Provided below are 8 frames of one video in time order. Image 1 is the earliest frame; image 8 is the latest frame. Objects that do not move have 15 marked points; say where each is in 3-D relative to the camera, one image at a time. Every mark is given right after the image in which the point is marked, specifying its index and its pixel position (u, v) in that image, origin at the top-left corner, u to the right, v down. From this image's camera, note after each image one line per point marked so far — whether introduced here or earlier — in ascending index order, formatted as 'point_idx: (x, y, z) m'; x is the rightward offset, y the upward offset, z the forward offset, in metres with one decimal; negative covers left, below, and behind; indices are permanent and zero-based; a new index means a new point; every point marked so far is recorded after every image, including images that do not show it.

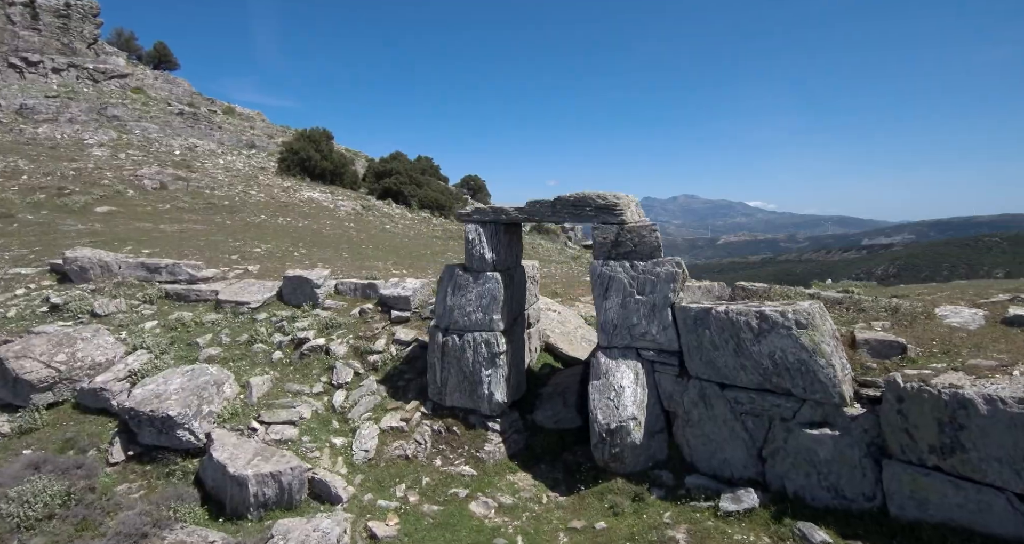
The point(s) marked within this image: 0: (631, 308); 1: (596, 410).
0: (+2.0, -0.6, +8.3) m
1: (+1.4, -2.3, +8.1) m
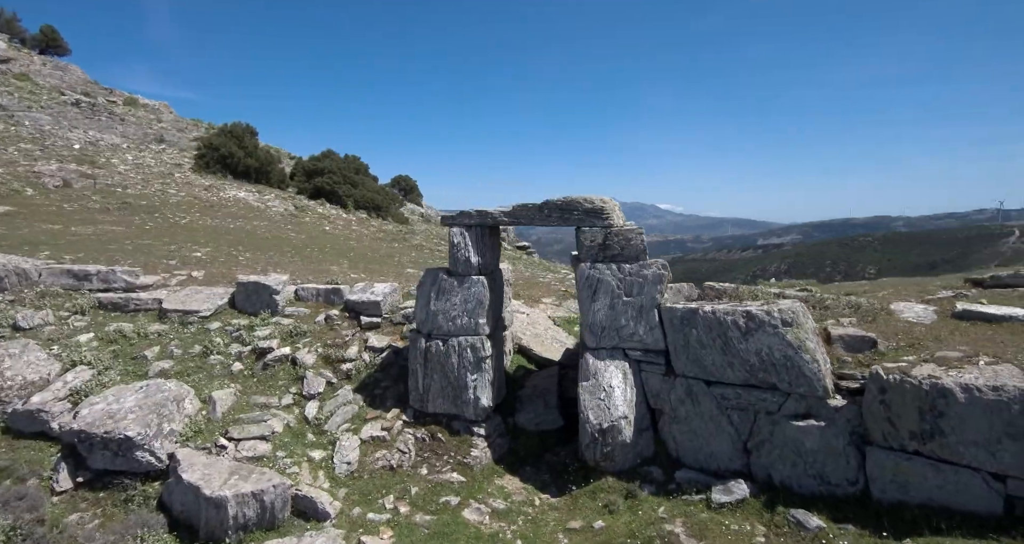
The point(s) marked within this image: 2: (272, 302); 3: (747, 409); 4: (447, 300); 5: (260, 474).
0: (+1.8, -0.6, +8.4) m
1: (+1.2, -2.3, +8.2) m
2: (-6.2, -0.8, +12.8) m
3: (+3.6, -2.1, +7.5) m
4: (-1.2, -0.5, +9.2) m
5: (-3.8, -3.1, +7.6) m
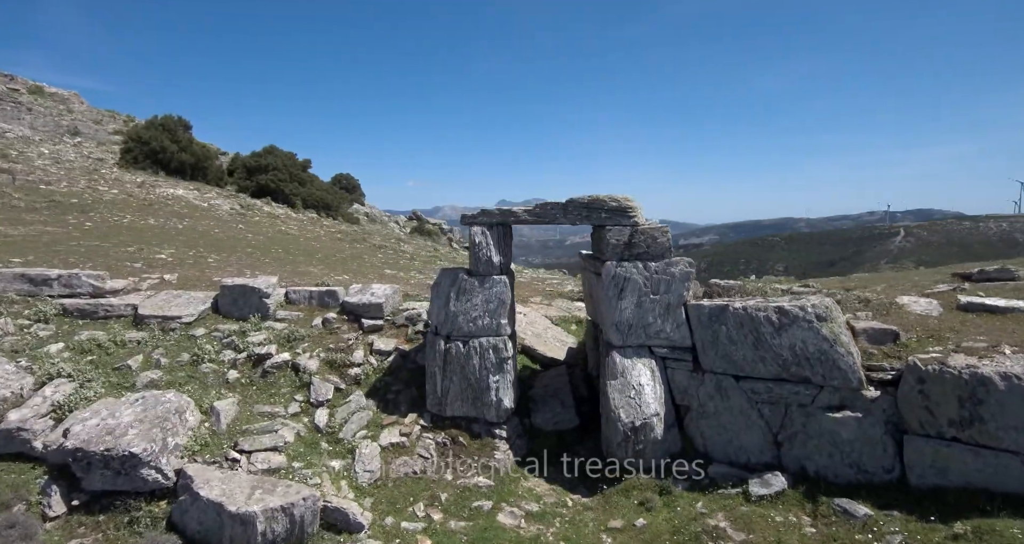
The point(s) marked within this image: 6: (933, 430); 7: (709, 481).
0: (+2.3, -0.6, +8.5) m
1: (+1.8, -2.3, +8.2) m
2: (-6.1, -0.8, +12.0) m
3: (+4.1, -2.0, +7.7) m
4: (-0.8, -0.5, +9.0) m
5: (-3.3, -3.1, +7.1) m
6: (+5.4, -2.0, +6.3) m
7: (+3.1, -3.3, +7.8) m
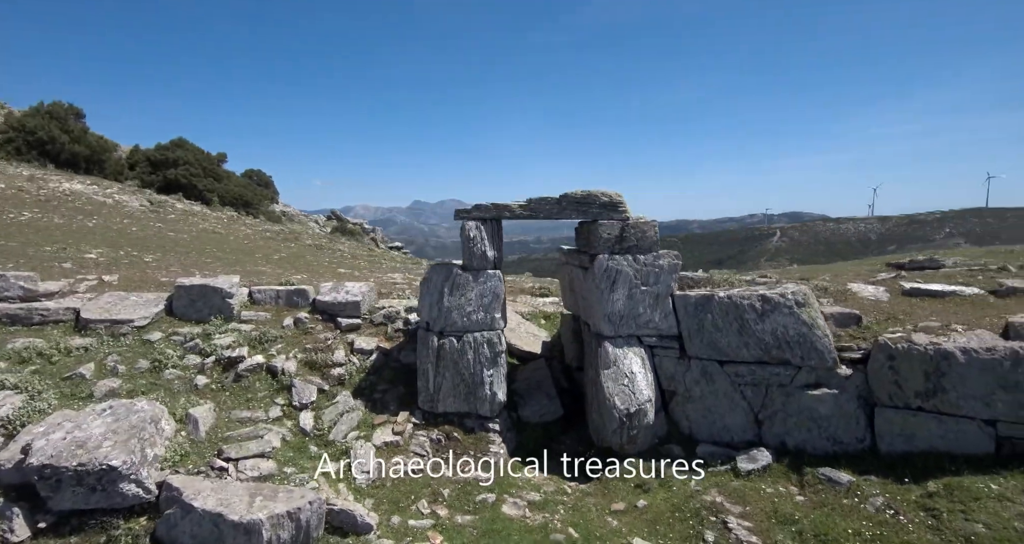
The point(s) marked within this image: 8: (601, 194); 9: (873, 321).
0: (+2.2, -0.5, +8.8) m
1: (+1.7, -2.1, +8.5) m
2: (-6.6, -0.8, +11.3) m
3: (+4.1, -1.9, +8.3) m
4: (-0.9, -0.4, +9.0) m
5: (-3.1, -3.0, +6.8) m
6: (+5.5, -1.8, +7.1) m
7: (+3.1, -3.2, +8.3) m
8: (+1.6, +1.4, +9.0) m
9: (+6.1, -0.8, +8.4) m
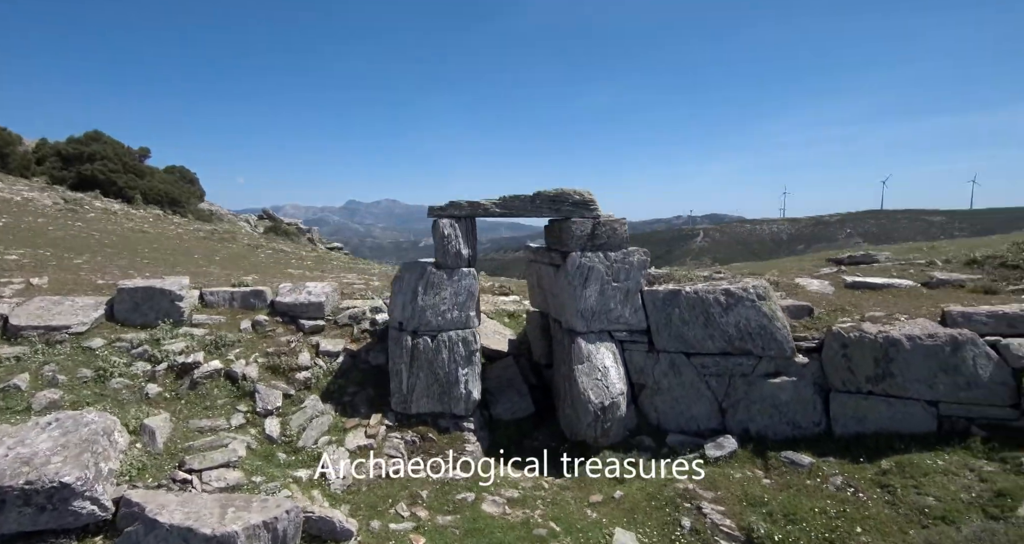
0: (+1.8, -0.4, +9.1) m
1: (+1.3, -2.1, +8.7) m
2: (-7.2, -0.8, +10.6) m
3: (+3.7, -1.8, +8.7) m
4: (-1.4, -0.4, +8.9) m
5: (-3.3, -3.0, +6.5) m
6: (+5.3, -1.8, +7.7) m
7: (+2.7, -3.1, +8.6) m
8: (+1.1, +1.5, +9.1) m
9: (+5.7, -0.7, +9.1) m
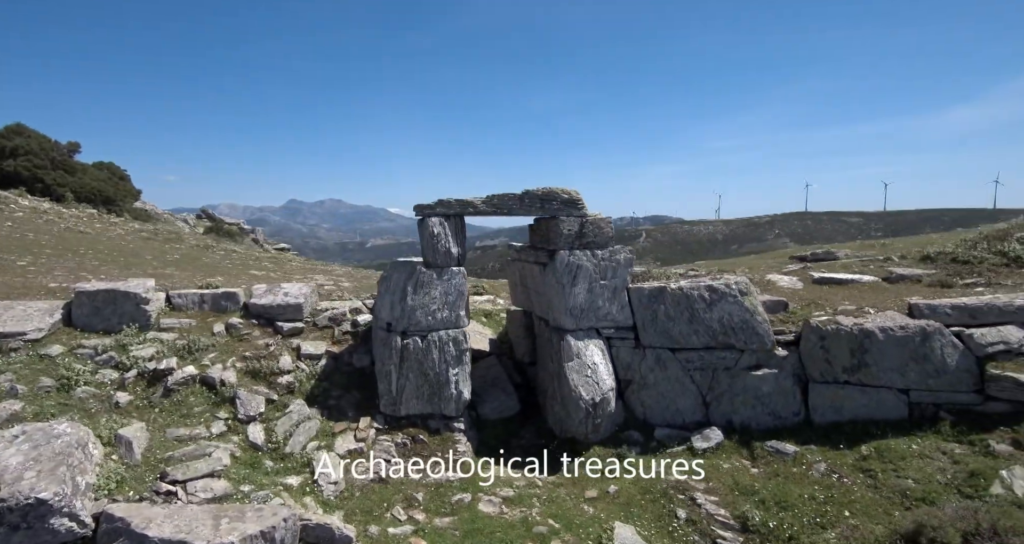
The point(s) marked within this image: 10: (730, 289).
0: (+1.6, -0.4, +9.2) m
1: (+1.2, -2.1, +8.8) m
2: (-7.5, -0.8, +10.0) m
3: (+3.6, -1.7, +9.0) m
4: (-1.5, -0.4, +8.8) m
5: (-3.2, -3.0, +6.2) m
6: (+5.2, -1.7, +8.1) m
7: (+2.6, -3.1, +8.9) m
8: (+0.9, +1.5, +9.2) m
9: (+5.5, -0.7, +9.5) m
10: (+3.9, -0.3, +8.9) m
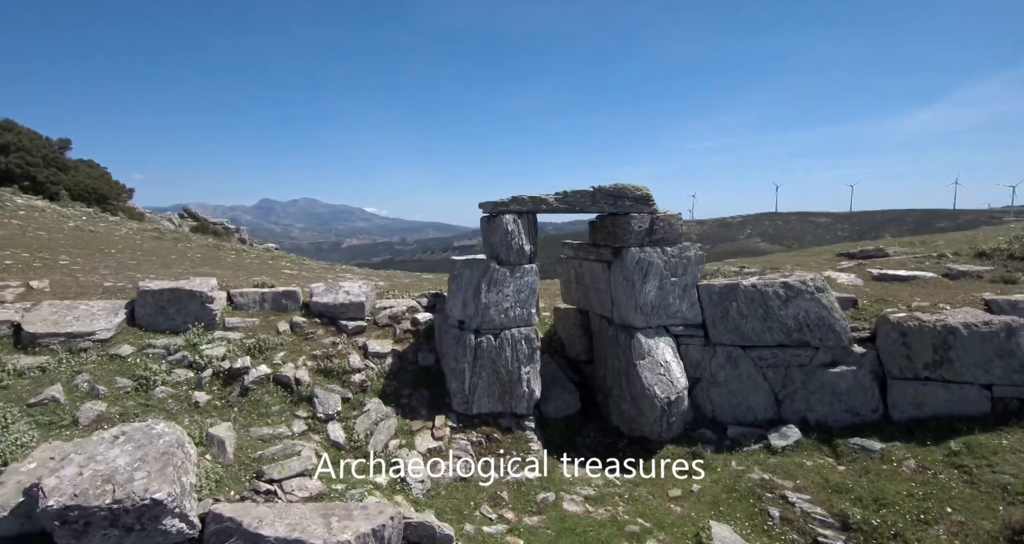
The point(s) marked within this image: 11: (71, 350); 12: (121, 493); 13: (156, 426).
0: (+2.9, -0.3, +9.2) m
1: (+2.5, -2.0, +8.8) m
2: (-6.2, -0.8, +10.0) m
3: (+4.9, -1.7, +9.0) m
4: (-0.2, -0.3, +8.8) m
5: (-1.9, -3.0, +6.2) m
6: (+6.5, -1.6, +8.1) m
7: (+3.9, -3.0, +8.9) m
8: (+2.2, +1.5, +9.2) m
9: (+6.8, -0.6, +9.5) m
10: (+5.2, -0.3, +8.8) m
11: (-7.8, -1.4, +8.8) m
12: (-4.3, -2.5, +5.5) m
13: (-4.8, -2.1, +6.6) m
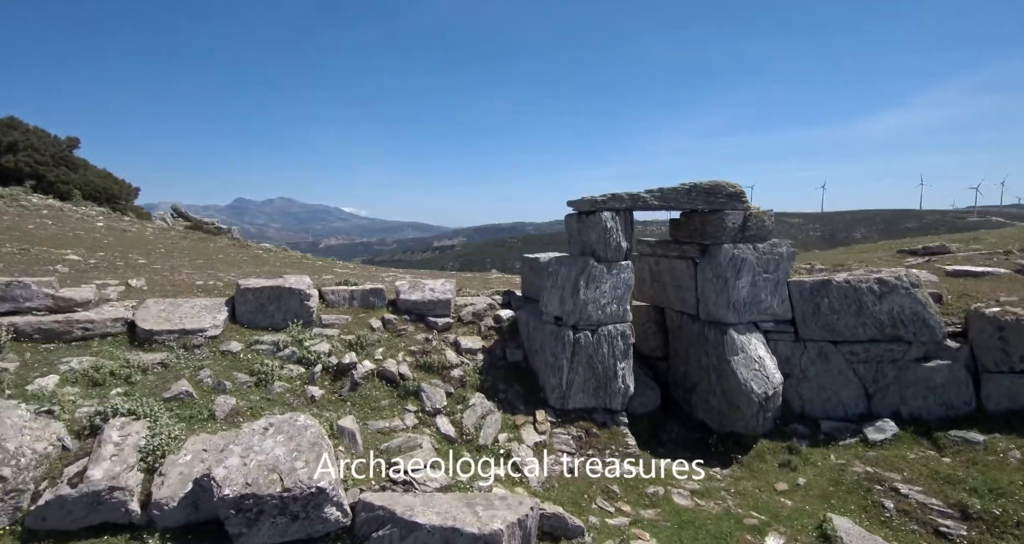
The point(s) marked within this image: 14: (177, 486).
0: (+4.7, -0.3, +9.4) m
1: (+4.3, -2.0, +8.9) m
2: (-4.4, -0.8, +10.4) m
3: (+6.7, -1.6, +9.1) m
4: (+1.5, -0.3, +9.0) m
5: (-0.2, -3.0, +6.5) m
6: (+8.2, -1.6, +8.2) m
7: (+5.7, -3.0, +9.0) m
8: (+4.0, +1.6, +9.4) m
9: (+8.6, -0.6, +9.6) m
10: (+7.0, -0.2, +9.0) m
11: (-6.1, -1.4, +9.2) m
12: (-2.6, -2.5, +5.8) m
13: (-3.1, -2.1, +6.9) m
14: (-4.1, -2.5, +6.0) m
